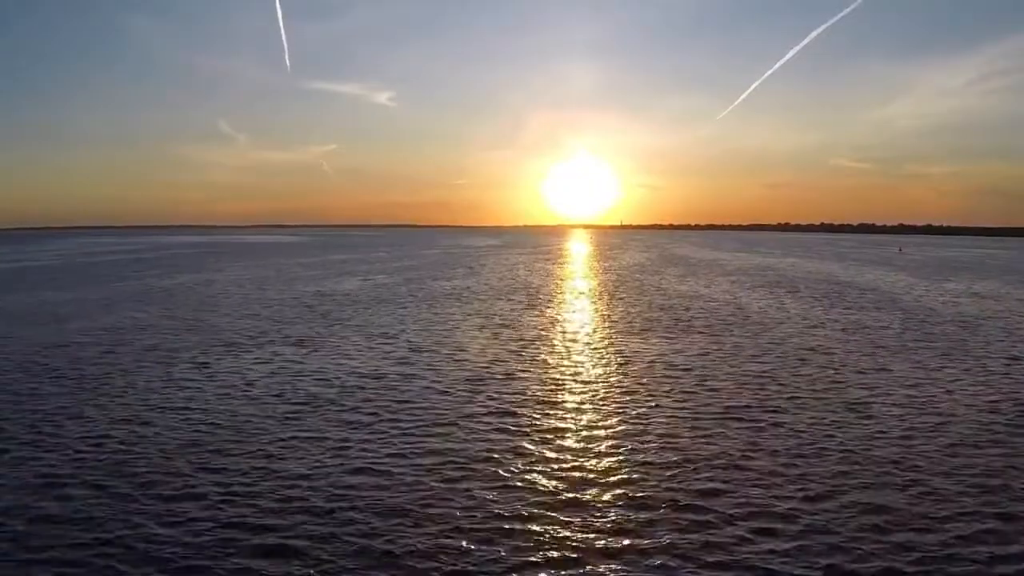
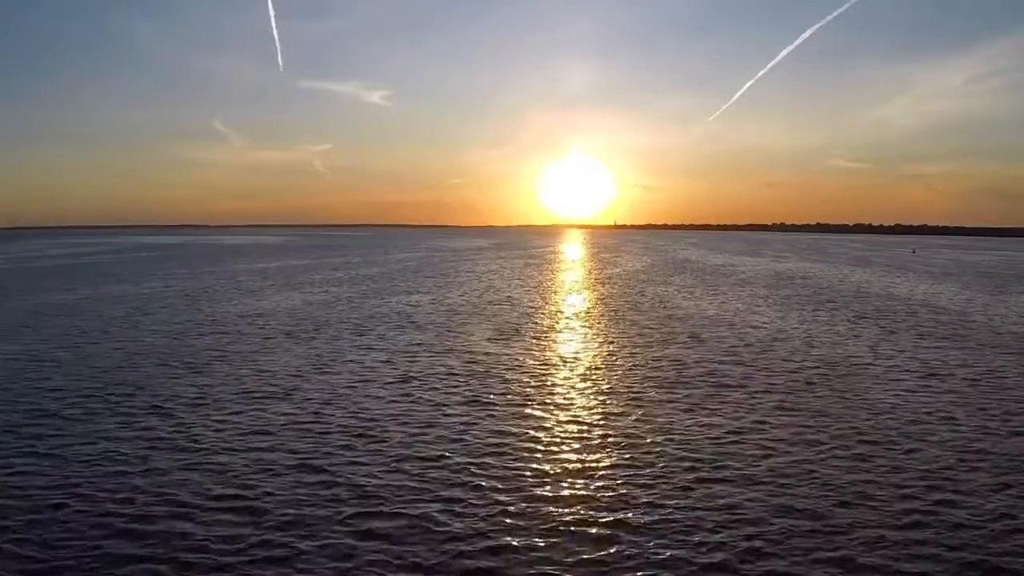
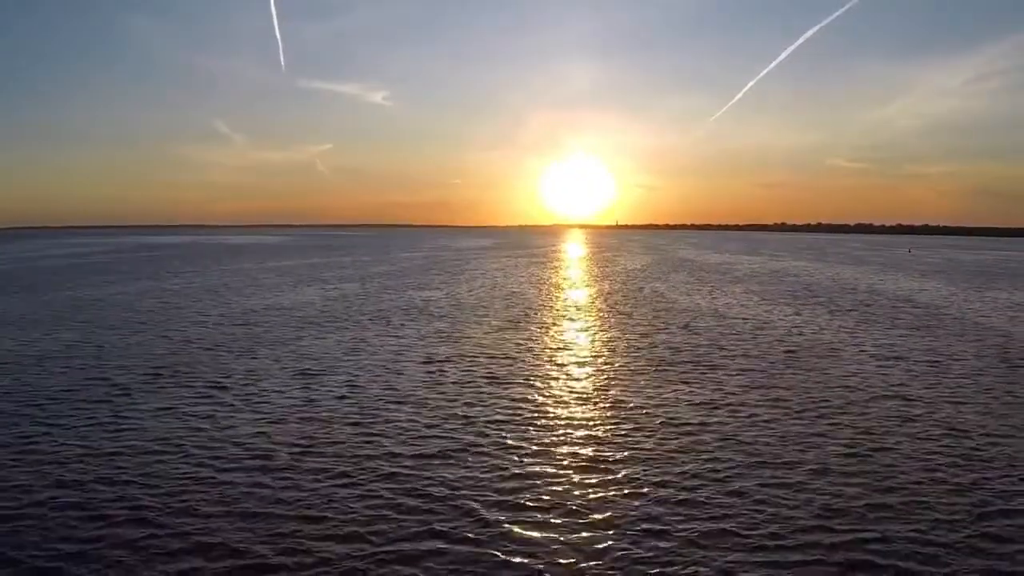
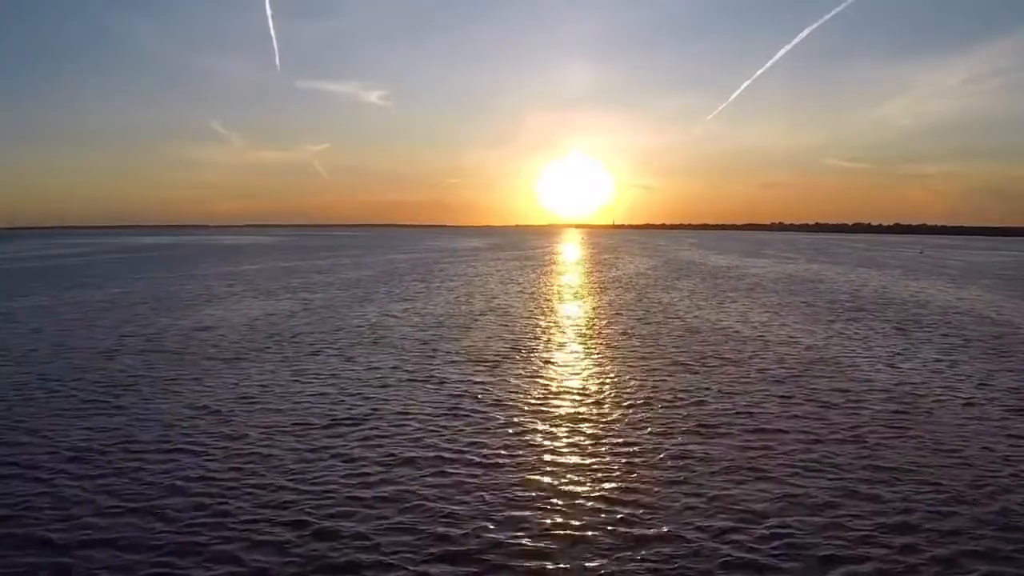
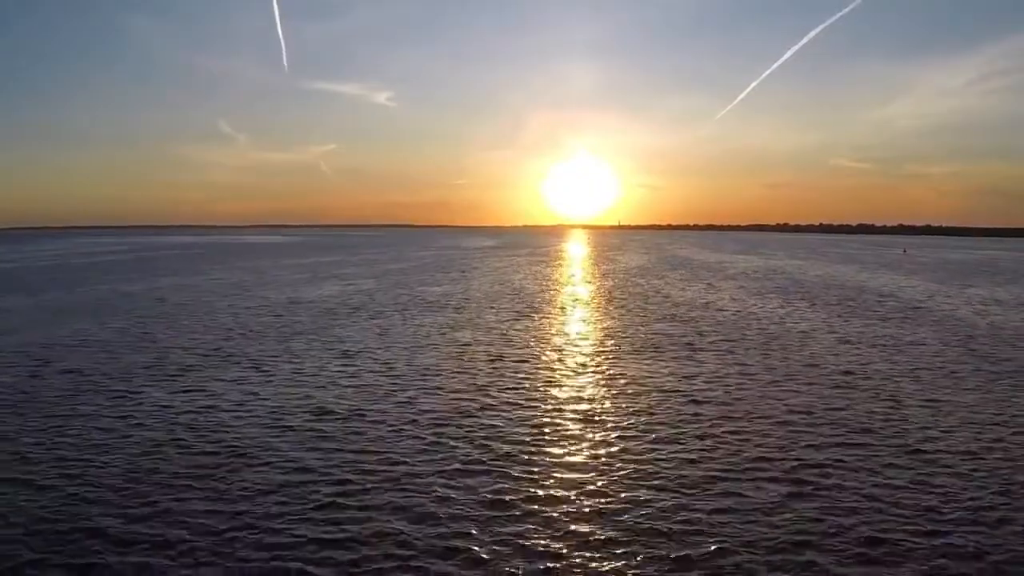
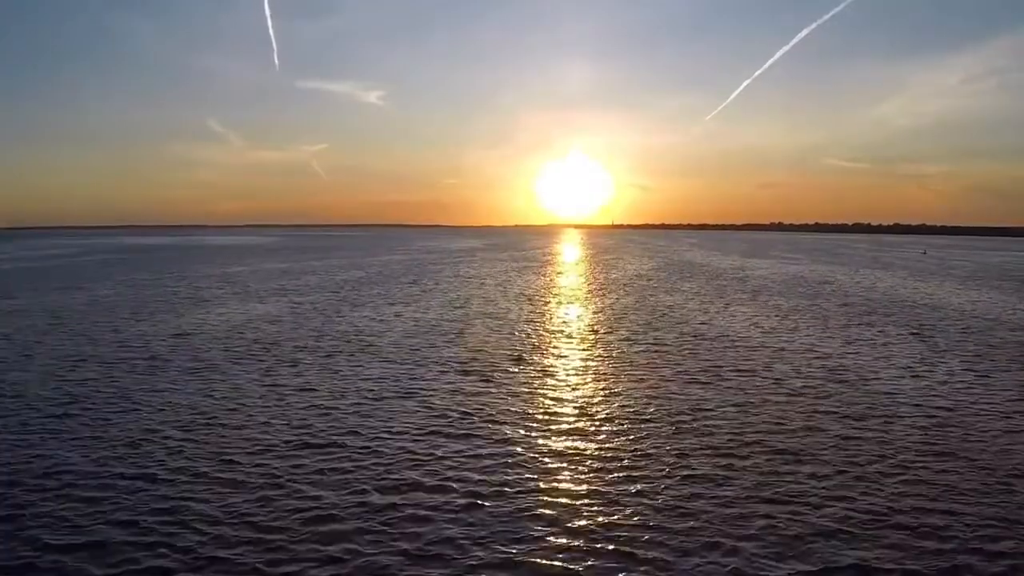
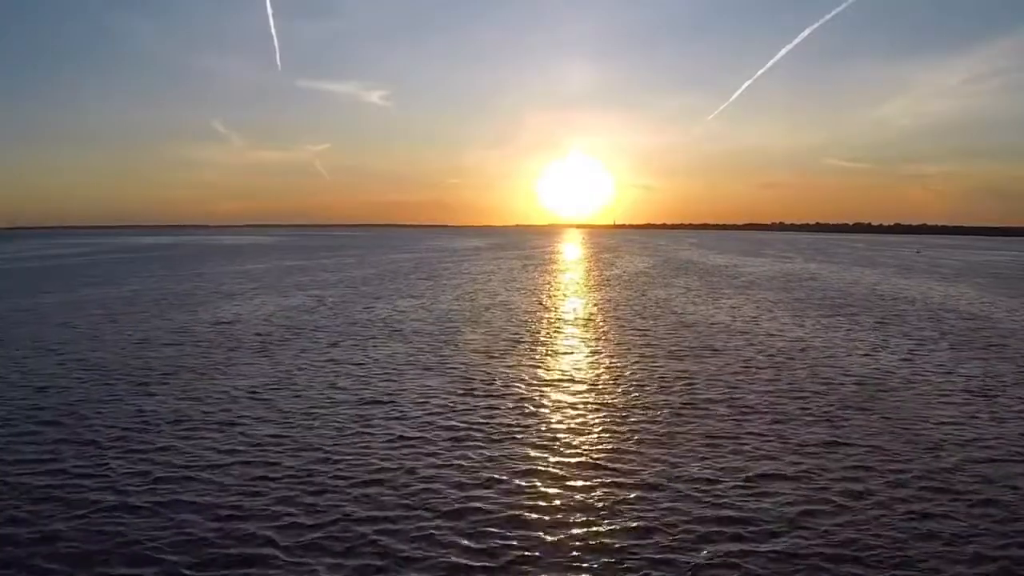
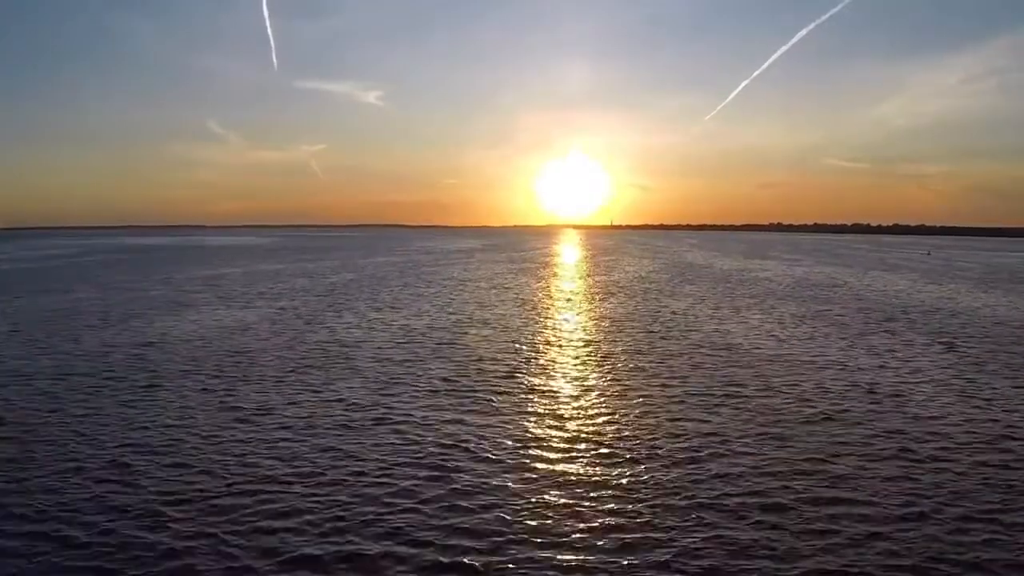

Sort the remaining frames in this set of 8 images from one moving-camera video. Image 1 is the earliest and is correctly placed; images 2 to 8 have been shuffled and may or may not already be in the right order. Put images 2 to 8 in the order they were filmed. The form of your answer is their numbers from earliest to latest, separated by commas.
5, 3, 2, 7, 4, 6, 8
